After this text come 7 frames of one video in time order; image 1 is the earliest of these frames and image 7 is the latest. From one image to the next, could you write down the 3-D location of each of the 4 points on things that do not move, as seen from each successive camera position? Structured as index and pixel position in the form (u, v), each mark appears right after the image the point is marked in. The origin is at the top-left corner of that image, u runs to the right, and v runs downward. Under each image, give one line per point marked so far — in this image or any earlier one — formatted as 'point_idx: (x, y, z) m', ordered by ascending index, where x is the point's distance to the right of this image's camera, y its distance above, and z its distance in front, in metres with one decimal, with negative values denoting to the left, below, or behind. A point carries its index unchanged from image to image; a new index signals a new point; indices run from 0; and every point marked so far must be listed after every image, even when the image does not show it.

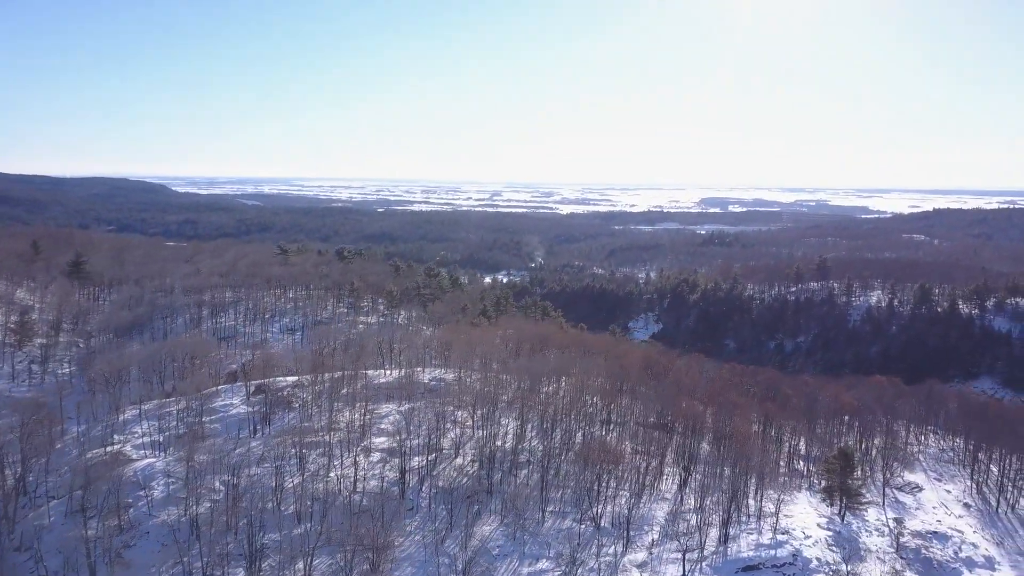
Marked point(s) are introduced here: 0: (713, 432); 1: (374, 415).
0: (+5.2, -4.2, +19.3) m
1: (-3.4, -3.2, +17.0) m
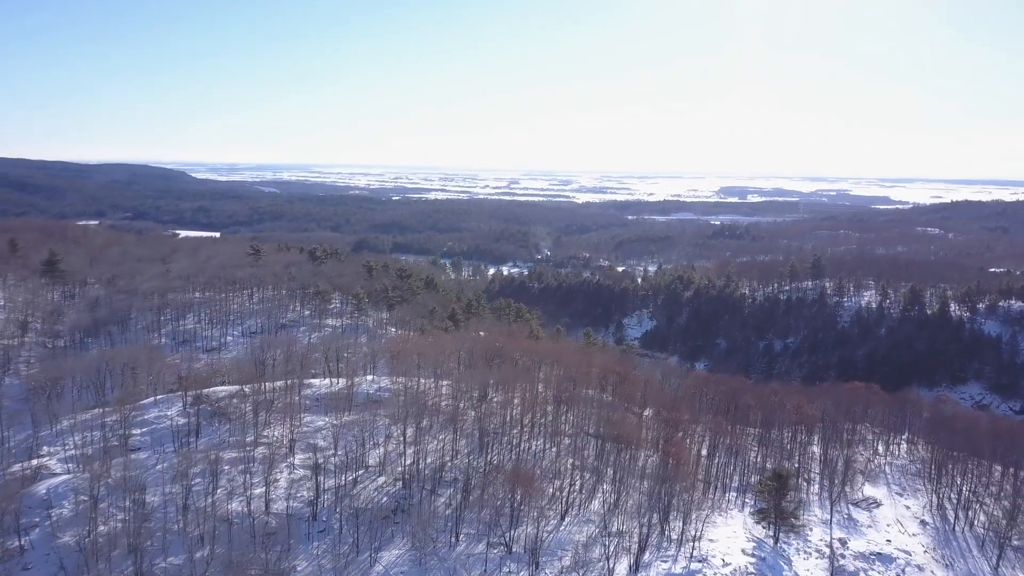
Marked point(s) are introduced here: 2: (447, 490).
0: (+3.6, -4.6, +19.0) m
1: (-5.1, -3.5, +16.8) m
2: (-1.4, -4.4, +15.0) m
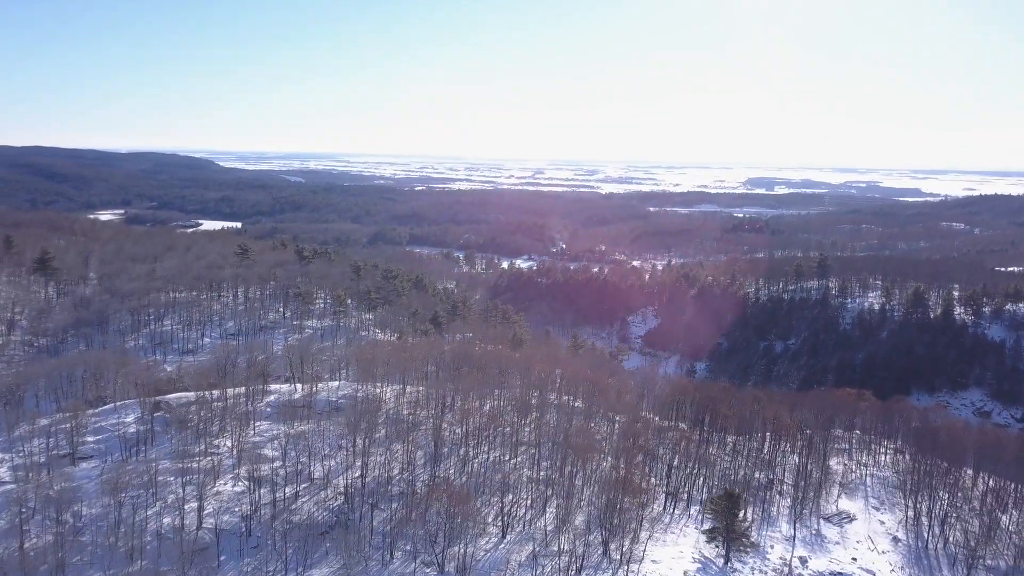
0: (+2.5, -4.8, +18.7) m
1: (-6.3, -3.7, +16.7) m
2: (-2.6, -4.7, +14.9) m
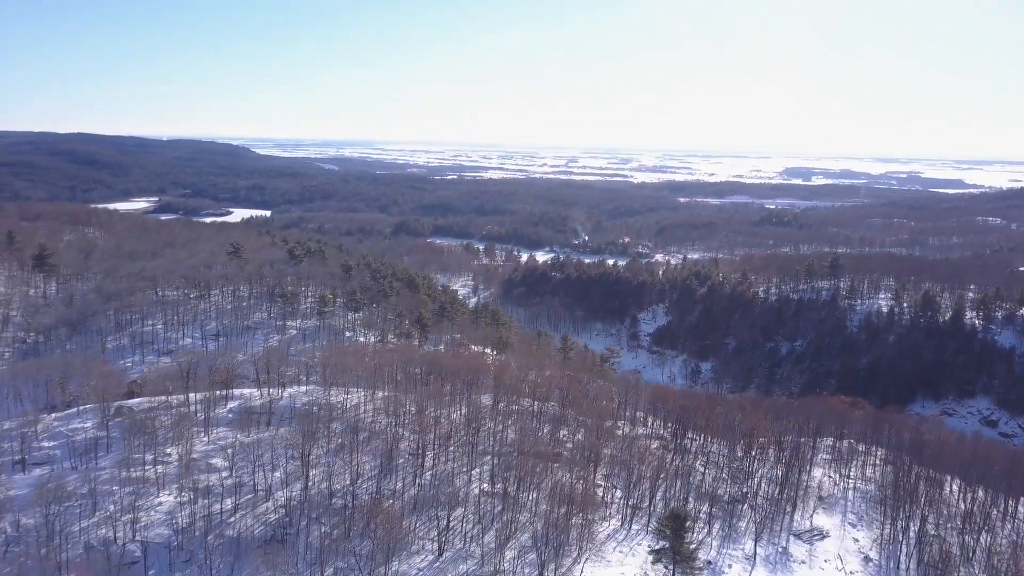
0: (+1.3, -5.2, +18.5) m
1: (-7.5, -4.0, +16.8) m
2: (-3.9, -5.0, +14.9) m
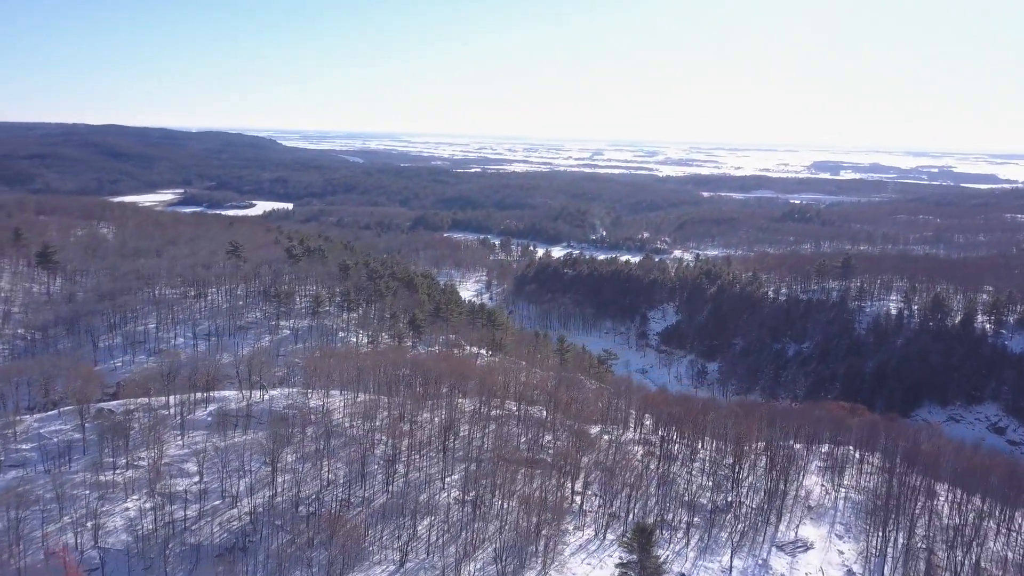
0: (+0.6, -5.3, +18.4) m
1: (-8.2, -4.1, +16.9) m
2: (-4.7, -5.1, +14.9) m
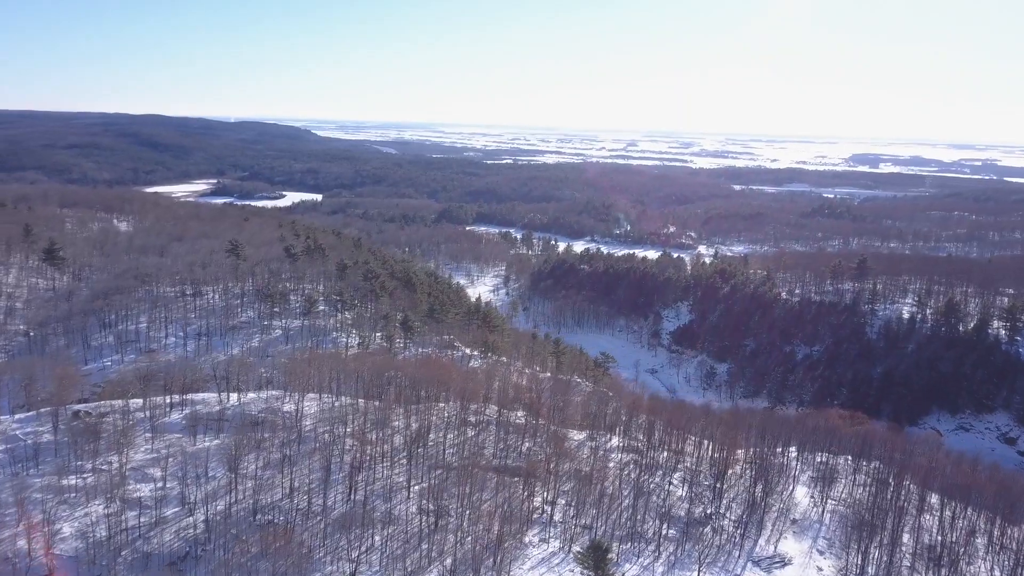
0: (-0.3, -5.6, +18.3) m
1: (-9.1, -4.3, +17.1) m
2: (-5.7, -5.4, +15.0) m
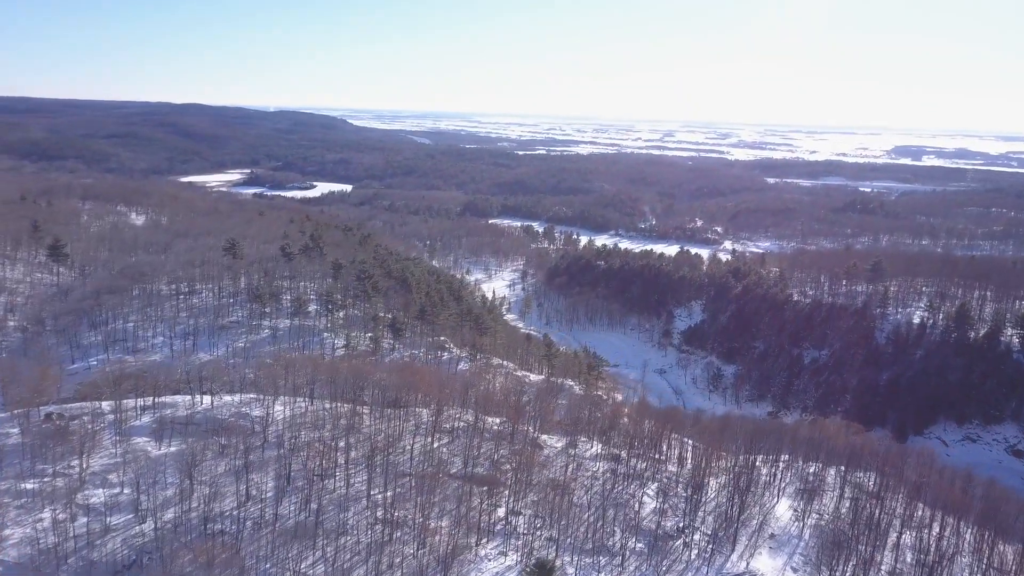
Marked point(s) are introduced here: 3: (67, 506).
0: (-1.4, -5.9, +18.2) m
1: (-10.2, -4.4, +17.4) m
2: (-6.9, -5.6, +15.1) m
3: (-10.1, -4.9, +15.6) m
